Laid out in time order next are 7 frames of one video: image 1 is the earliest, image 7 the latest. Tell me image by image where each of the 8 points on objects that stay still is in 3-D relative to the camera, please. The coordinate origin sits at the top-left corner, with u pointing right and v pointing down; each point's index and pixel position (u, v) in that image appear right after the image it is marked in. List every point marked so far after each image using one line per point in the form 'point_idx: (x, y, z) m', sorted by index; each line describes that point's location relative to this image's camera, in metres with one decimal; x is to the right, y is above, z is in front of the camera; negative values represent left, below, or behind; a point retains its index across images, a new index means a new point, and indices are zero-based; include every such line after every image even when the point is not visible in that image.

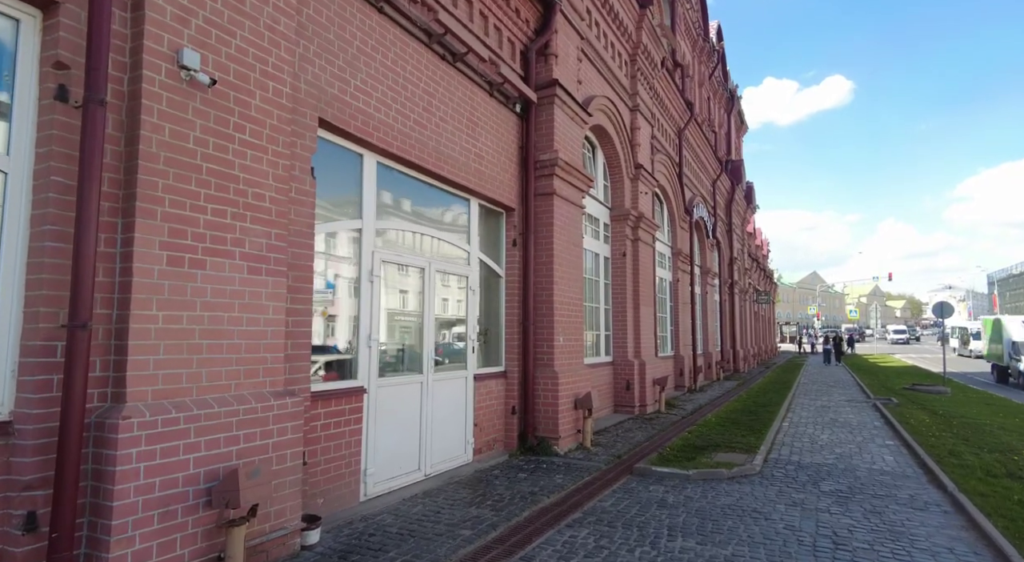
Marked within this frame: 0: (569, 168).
0: (+0.8, +1.7, +8.3) m
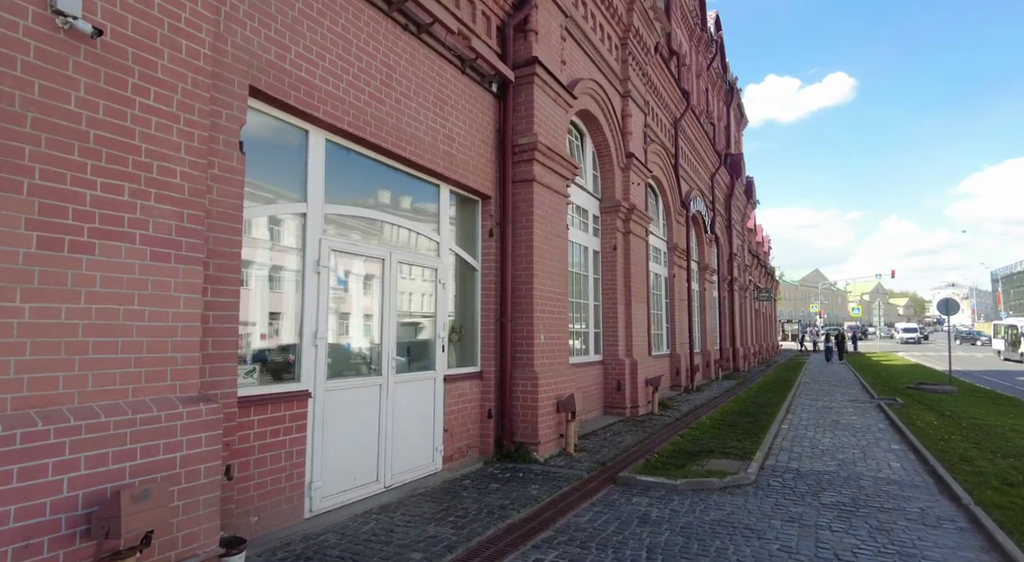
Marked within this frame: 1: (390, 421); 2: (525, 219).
0: (+0.5, +1.8, +7.7) m
1: (-1.2, -1.4, +5.5) m
2: (+0.2, +0.8, +7.4) m
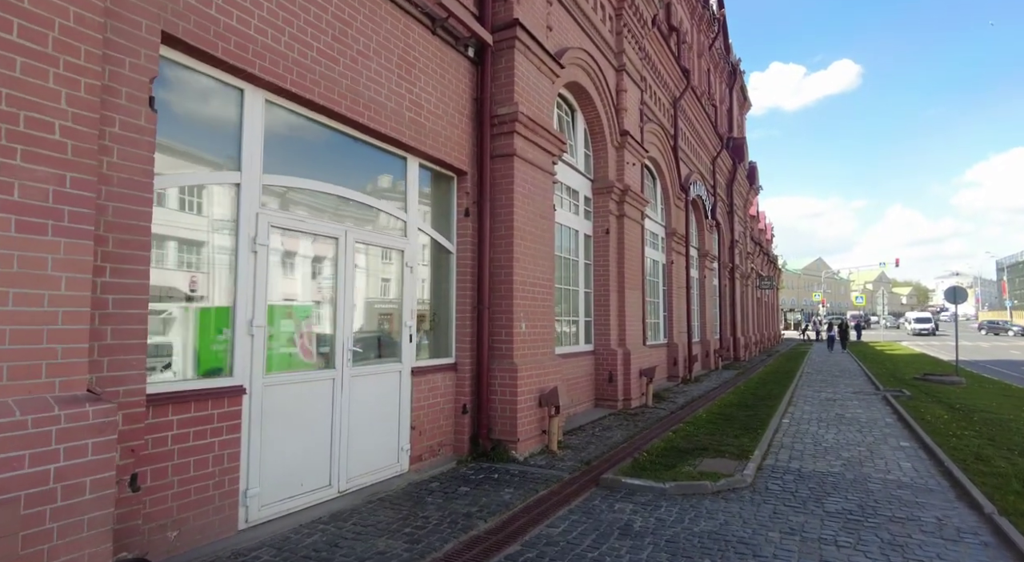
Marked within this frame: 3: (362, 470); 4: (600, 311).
0: (+0.3, +2.0, +7.1) m
1: (-1.5, -1.2, +4.9) m
2: (-0.1, +1.0, +6.8) m
3: (-1.4, -1.7, +5.2) m
4: (+1.6, -0.5, +10.2) m
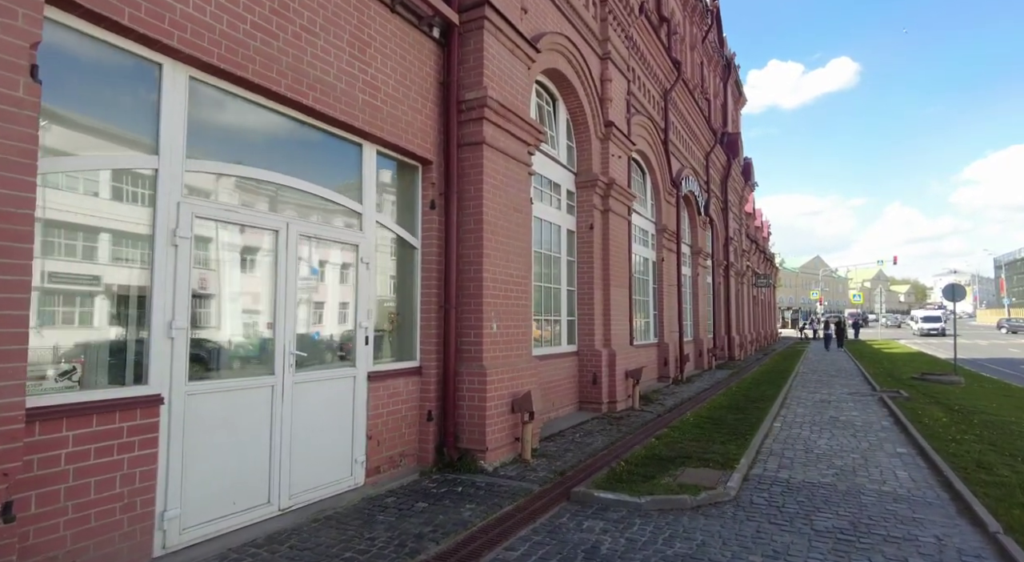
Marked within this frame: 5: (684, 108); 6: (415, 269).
0: (-0.1, +2.0, +6.6) m
1: (-1.8, -1.2, +4.5) m
2: (-0.4, +1.0, +6.3) m
3: (-1.7, -1.7, +4.7) m
4: (+1.2, -0.5, +9.8) m
5: (+5.1, +5.2, +16.7) m
6: (-1.1, +0.1, +6.2) m
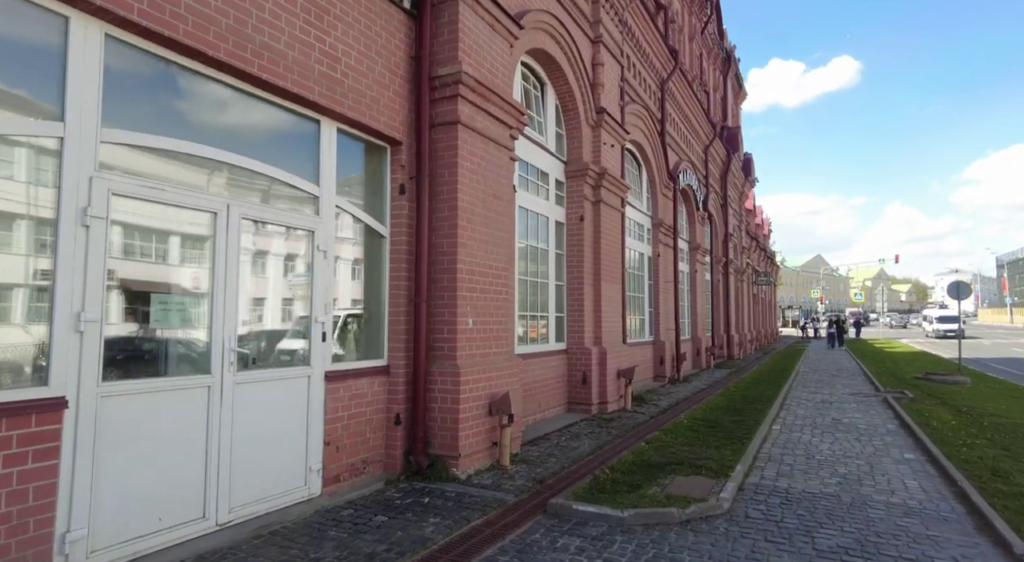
0: (-0.3, +2.1, +6.1) m
1: (-2.1, -1.1, +4.0) m
2: (-0.7, +1.1, +5.8) m
3: (-2.0, -1.6, +4.2) m
4: (+1.0, -0.4, +9.3) m
5: (+4.9, +5.3, +16.2) m
6: (-1.3, +0.2, +5.7) m
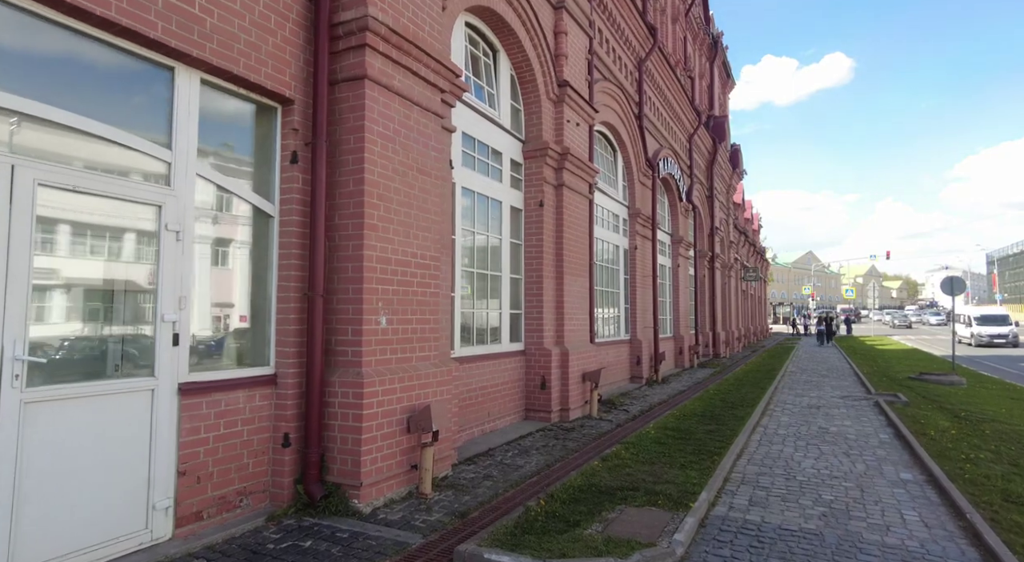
0: (-1.0, +2.2, +5.1) m
1: (-2.8, -1.0, +3.0) m
2: (-1.4, +1.2, +4.8) m
3: (-2.6, -1.5, +3.2) m
4: (+0.3, -0.3, +8.3) m
5: (+4.1, +5.4, +15.3) m
6: (-2.0, +0.3, +4.7) m
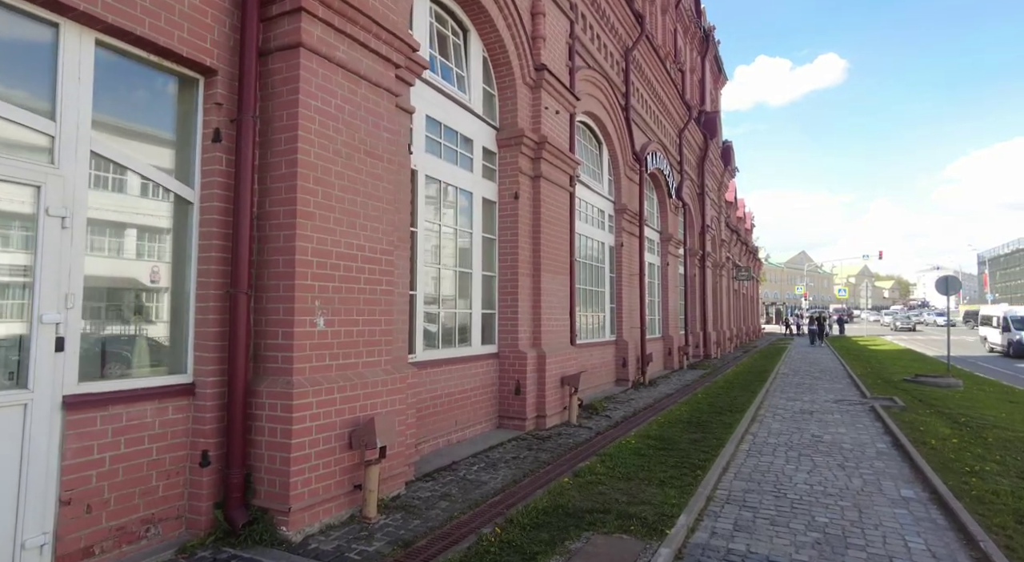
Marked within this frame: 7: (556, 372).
0: (-1.4, +2.2, +4.5) m
1: (-3.1, -1.0, +2.4) m
2: (-1.7, +1.3, +4.2) m
3: (-3.0, -1.5, +2.6) m
4: (-0.1, -0.3, +7.7) m
5: (+3.7, +5.4, +14.7) m
6: (-2.3, +0.3, +4.1) m
7: (+0.6, -1.3, +8.2) m
